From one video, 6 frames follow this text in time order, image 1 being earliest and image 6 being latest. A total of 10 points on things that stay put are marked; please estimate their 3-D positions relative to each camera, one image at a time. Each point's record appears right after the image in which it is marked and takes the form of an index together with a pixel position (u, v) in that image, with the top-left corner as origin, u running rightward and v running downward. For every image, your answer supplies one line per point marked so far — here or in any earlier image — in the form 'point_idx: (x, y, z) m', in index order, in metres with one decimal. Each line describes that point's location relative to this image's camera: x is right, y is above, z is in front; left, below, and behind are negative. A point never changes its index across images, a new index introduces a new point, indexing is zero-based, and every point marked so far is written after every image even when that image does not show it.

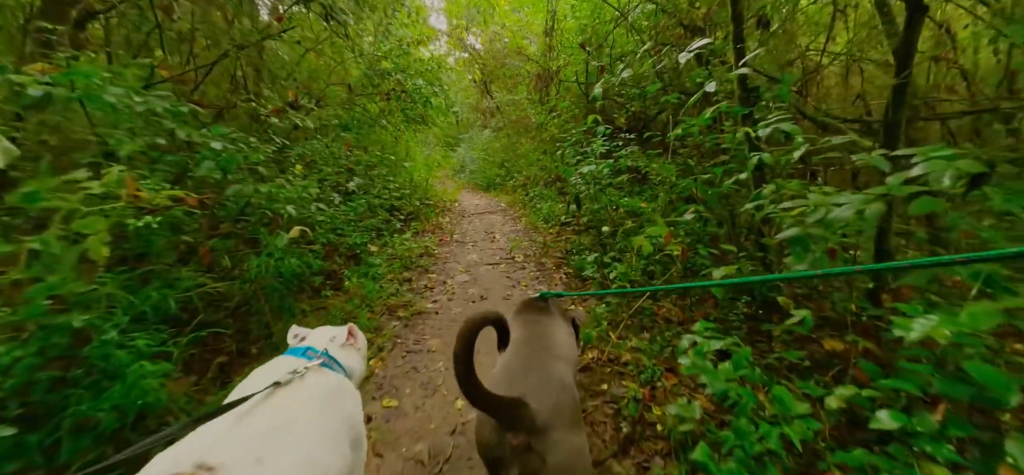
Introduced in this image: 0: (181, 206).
0: (-2.3, +0.2, +2.7) m
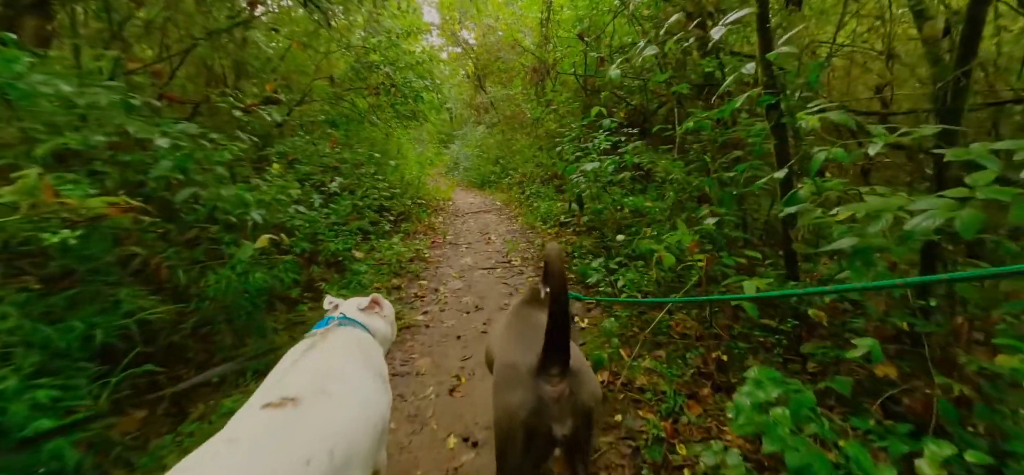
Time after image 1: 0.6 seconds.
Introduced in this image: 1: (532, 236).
0: (-2.3, +0.1, +2.3) m
1: (+0.3, 0.0, +6.7) m
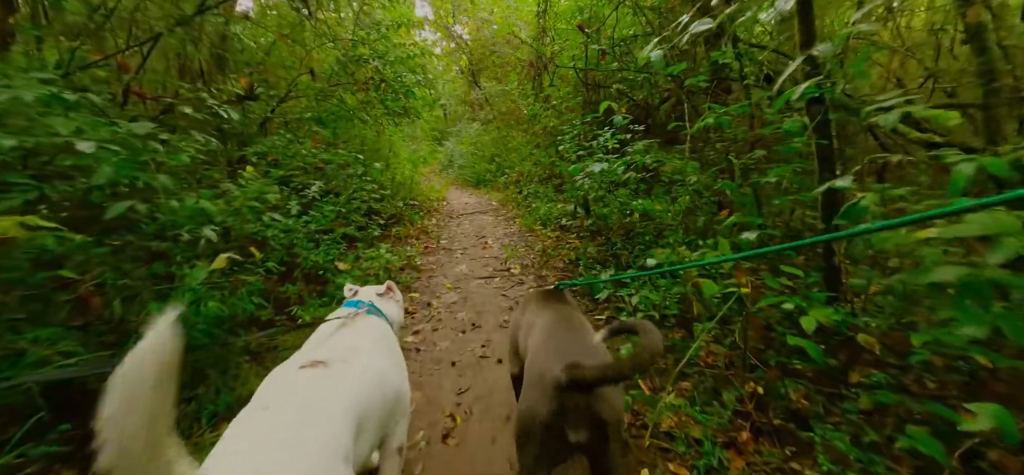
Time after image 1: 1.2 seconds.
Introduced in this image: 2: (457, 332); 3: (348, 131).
0: (-2.2, 0.0, +1.8) m
1: (+0.3, -0.1, +6.3) m
2: (-0.5, -0.9, +3.6) m
3: (-3.4, +2.2, +8.2) m
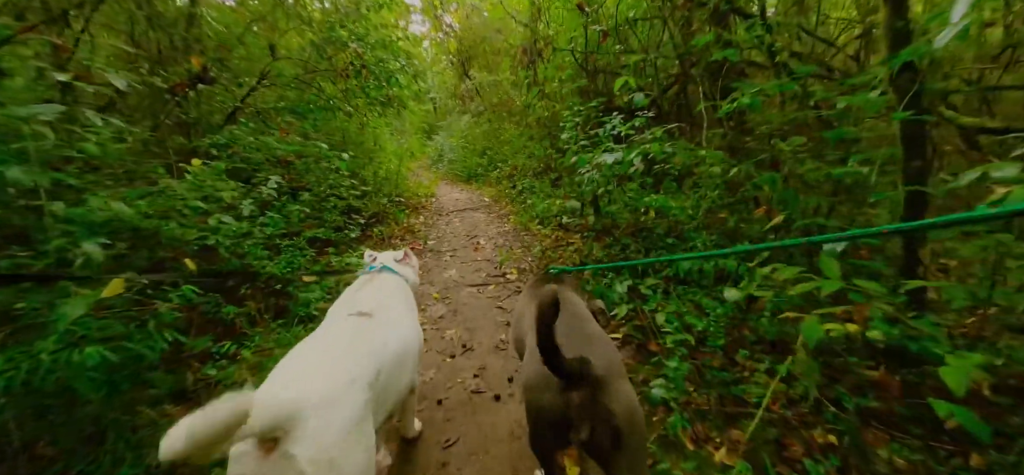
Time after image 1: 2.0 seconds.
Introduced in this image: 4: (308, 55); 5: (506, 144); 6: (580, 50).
0: (-2.2, -0.1, +1.2) m
1: (+0.2, 0.0, +5.7) m
2: (-0.5, -0.9, +3.0) m
3: (-3.5, +2.2, +7.5) m
4: (-3.5, +3.1, +6.7) m
5: (-0.2, +2.6, +11.2) m
6: (+1.2, +3.3, +6.8) m
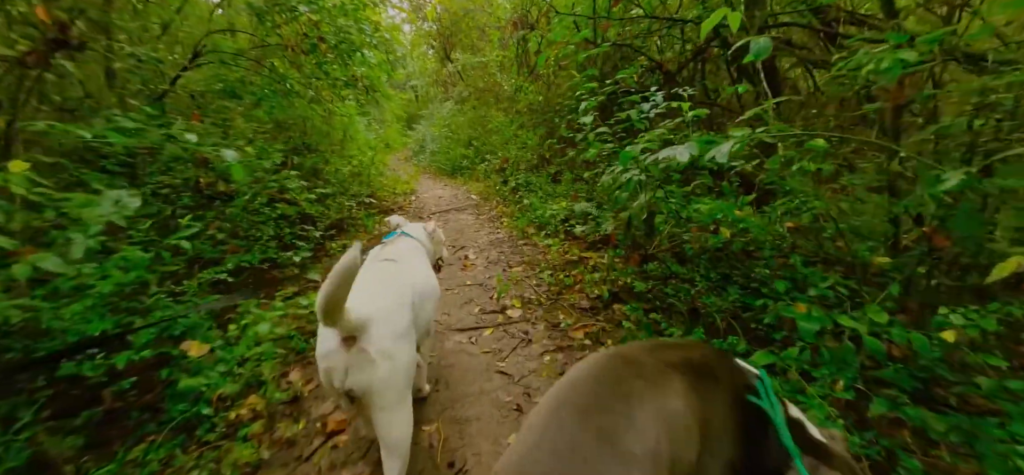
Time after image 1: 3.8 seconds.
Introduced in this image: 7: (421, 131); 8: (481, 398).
0: (-2.1, -0.4, 0.0) m
1: (+0.2, -0.2, +4.6) m
2: (-0.4, -1.1, +1.8) m
3: (-3.7, +2.0, +6.1) m
4: (-3.6, +2.9, +5.3) m
5: (-0.4, +2.6, +9.9) m
6: (+1.0, +3.2, +5.6) m
7: (-3.3, +3.9, +14.2) m
8: (-0.2, -1.0, +2.3) m
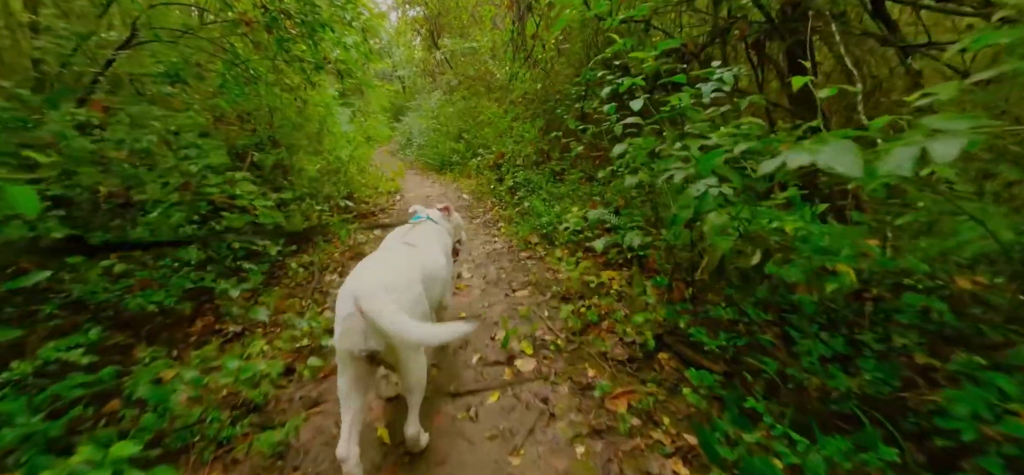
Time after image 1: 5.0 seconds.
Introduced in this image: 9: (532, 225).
0: (-1.9, -0.6, -0.9) m
1: (+0.2, -0.3, +3.8) m
2: (-0.3, -1.3, +1.0) m
3: (-3.7, +1.9, +5.2) m
4: (-3.6, +2.8, +4.3) m
5: (-0.6, +2.6, +9.0) m
6: (+1.0, +3.0, +4.8) m
7: (-3.5, +3.9, +13.2) m
8: (-0.1, -1.1, +1.5) m
9: (+0.2, +0.2, +4.7) m
